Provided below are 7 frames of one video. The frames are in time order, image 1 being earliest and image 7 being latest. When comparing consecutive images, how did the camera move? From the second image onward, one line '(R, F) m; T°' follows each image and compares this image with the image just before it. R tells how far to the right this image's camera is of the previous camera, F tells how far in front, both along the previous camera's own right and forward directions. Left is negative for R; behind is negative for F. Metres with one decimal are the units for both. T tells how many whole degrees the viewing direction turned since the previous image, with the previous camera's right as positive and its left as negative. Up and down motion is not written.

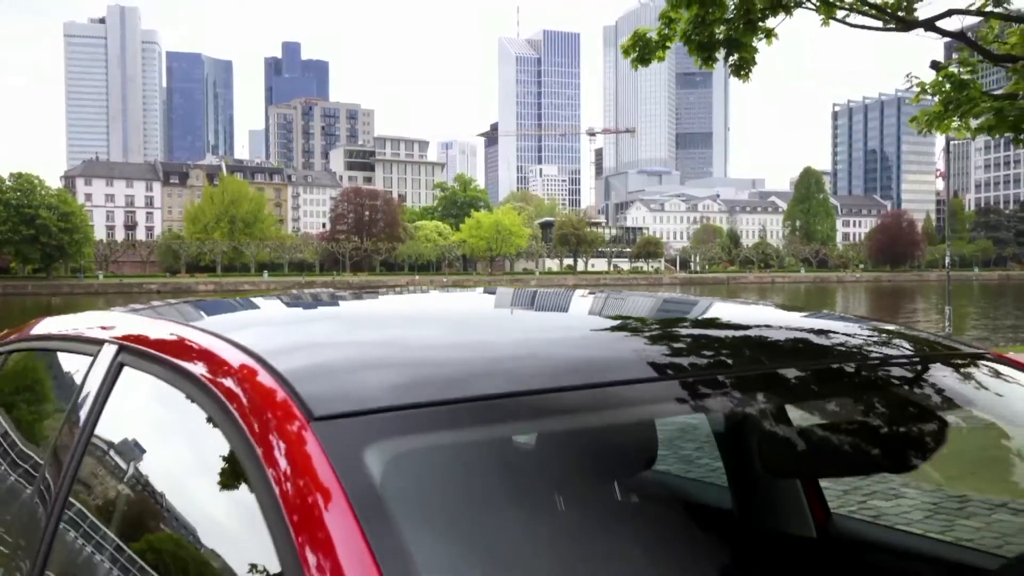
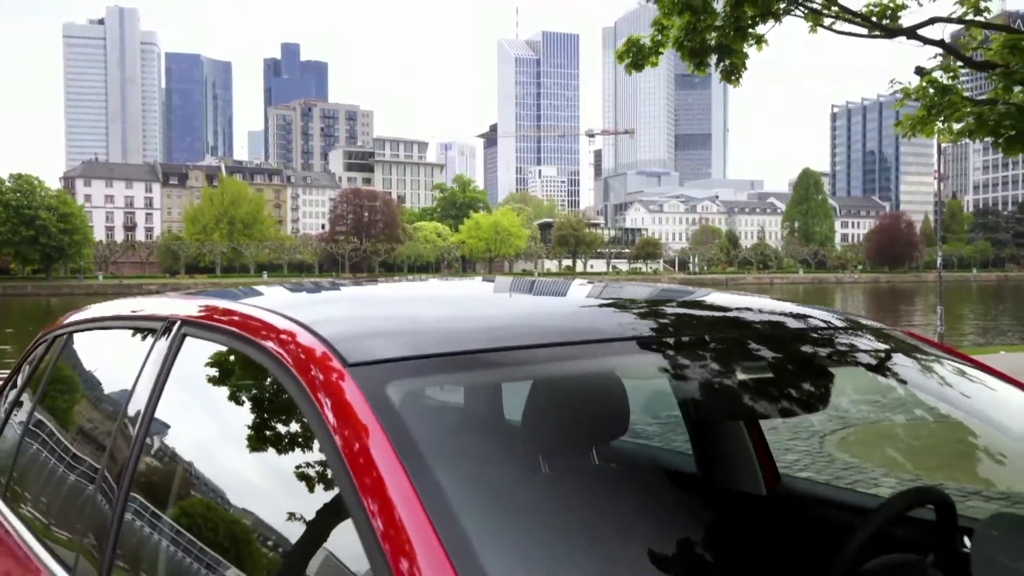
(0.0, -0.3) m; 0°
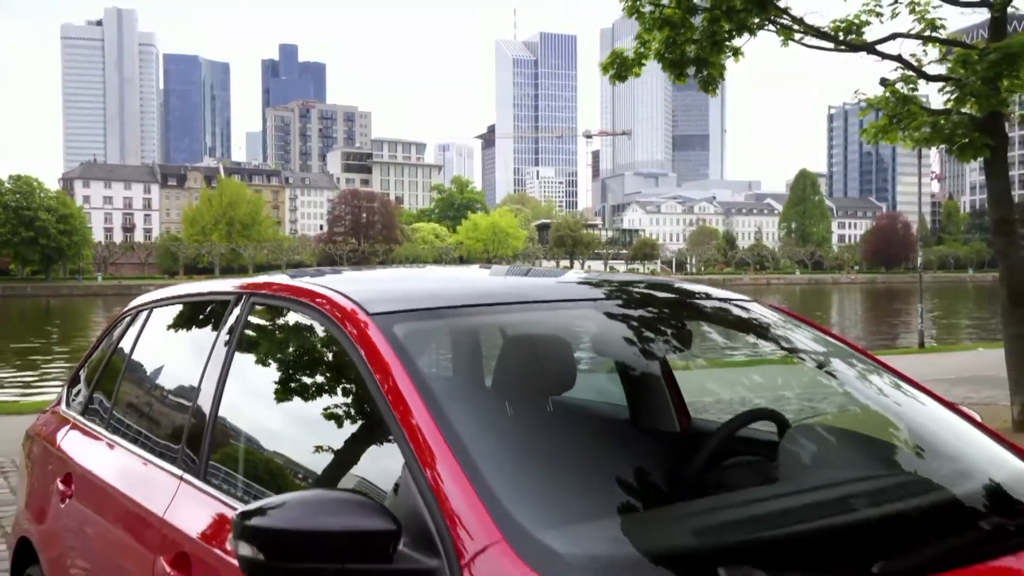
(+0.1, -0.7) m; 0°
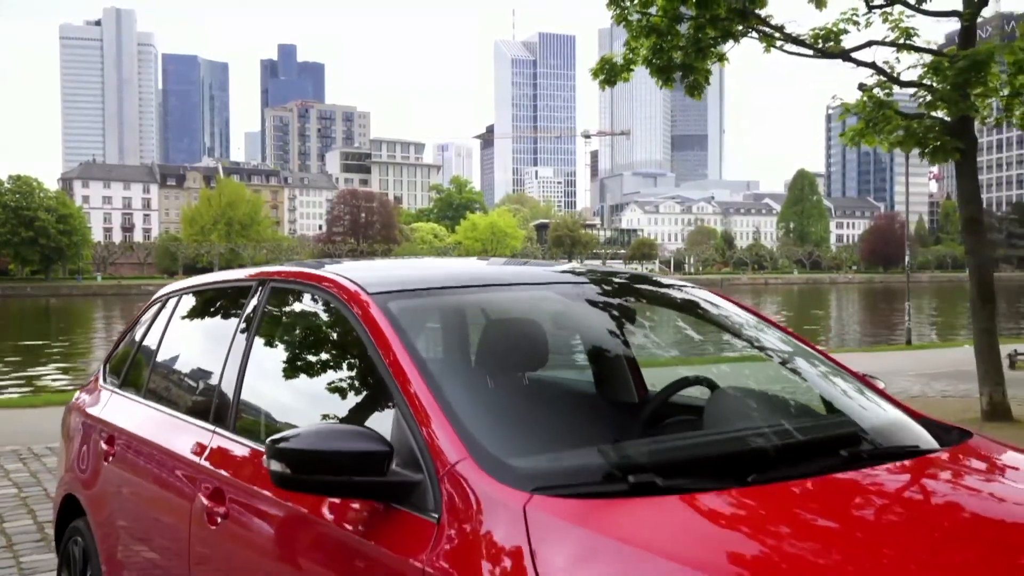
(+0.1, -0.5) m; 0°
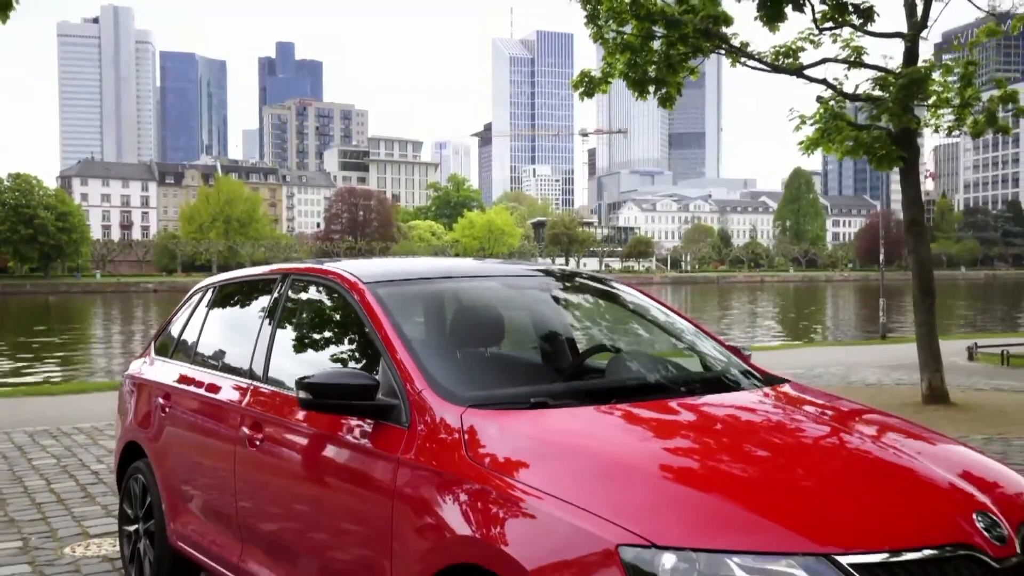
(+0.2, -1.0) m; 0°
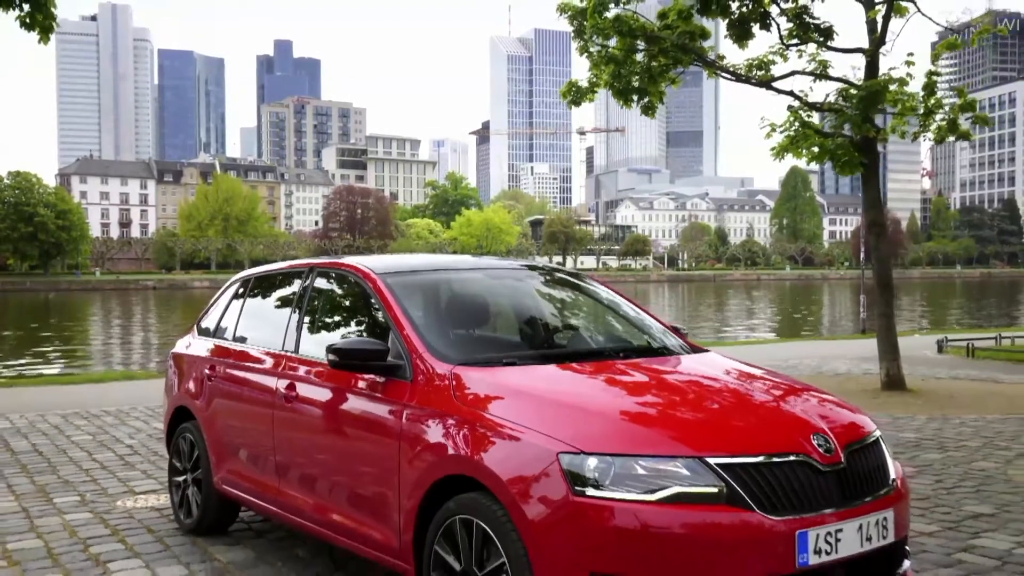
(+0.1, -0.9) m; 0°
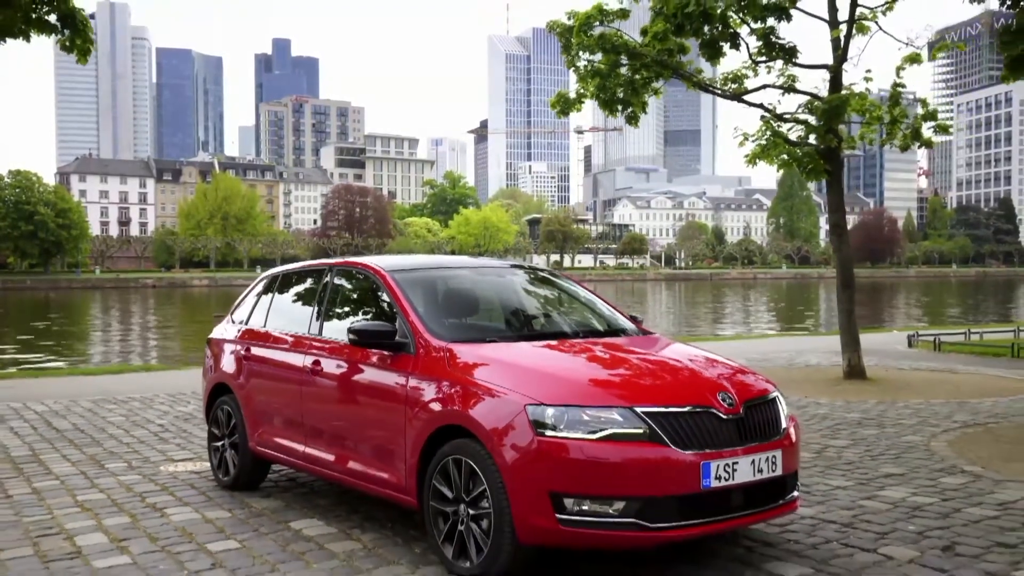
(+0.1, -1.0) m; 0°
